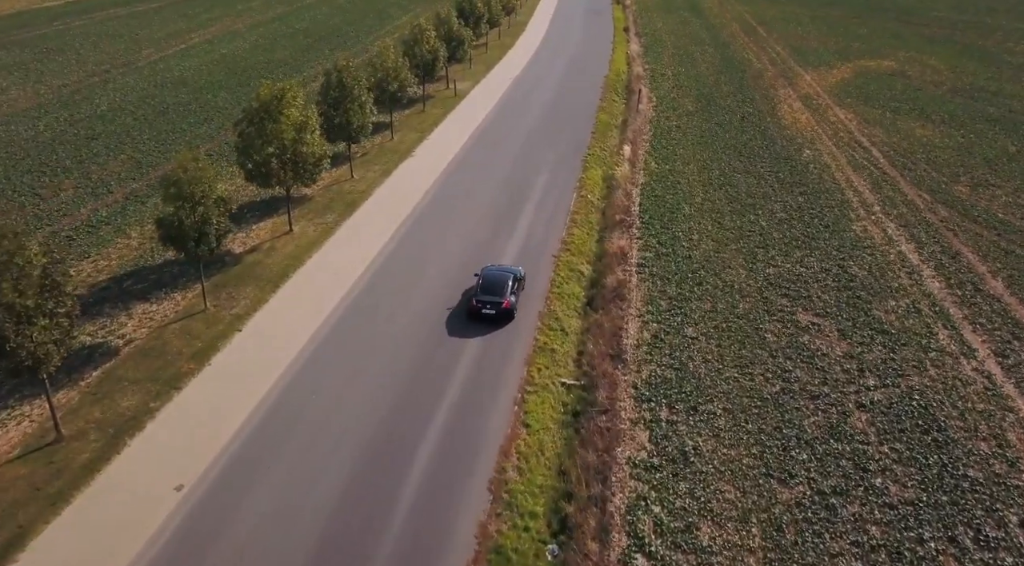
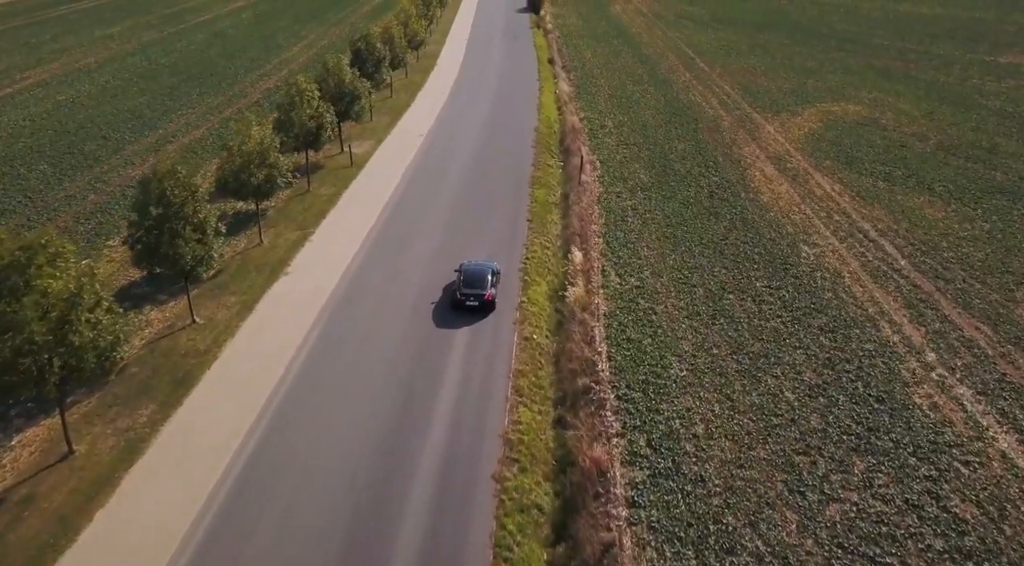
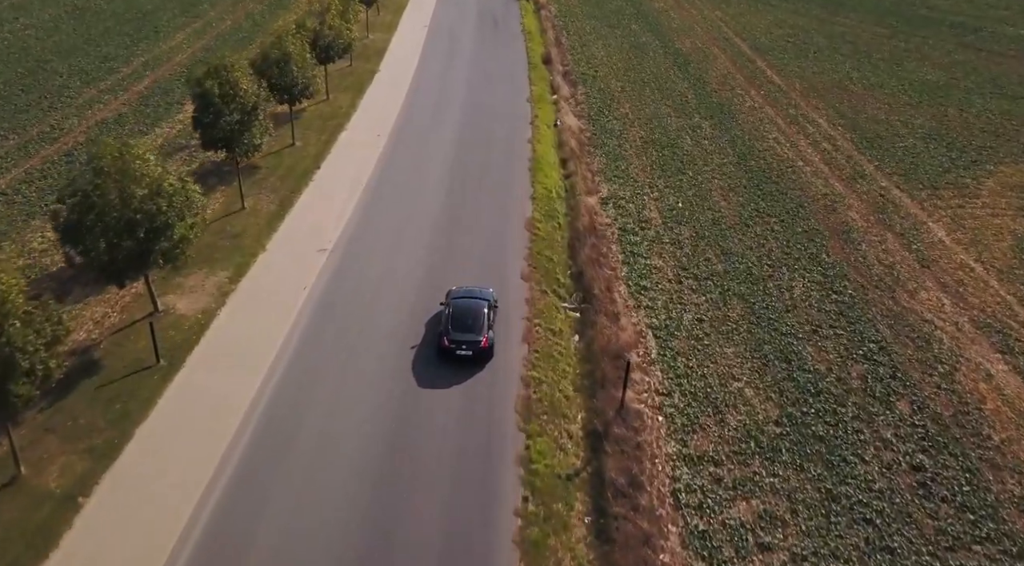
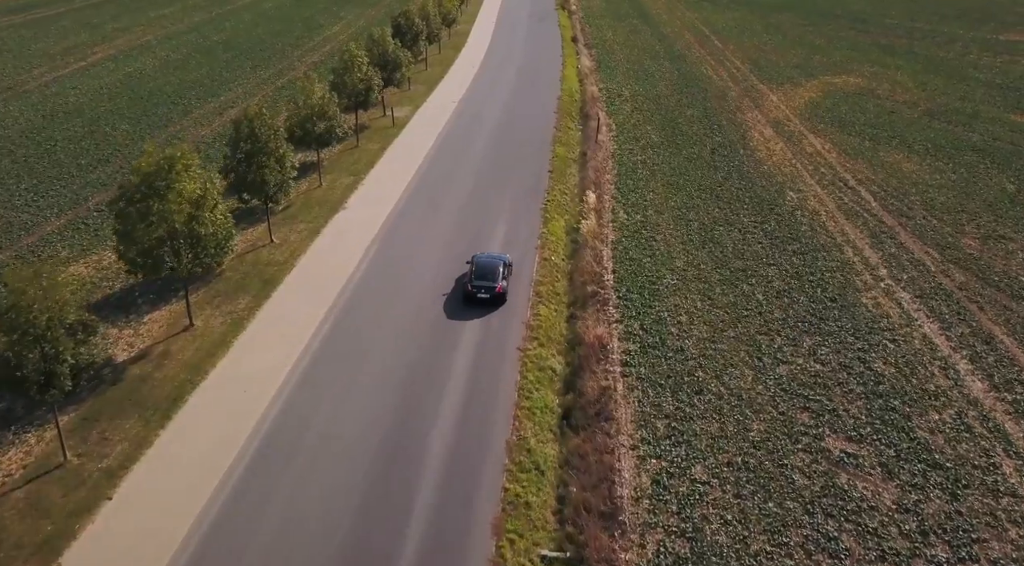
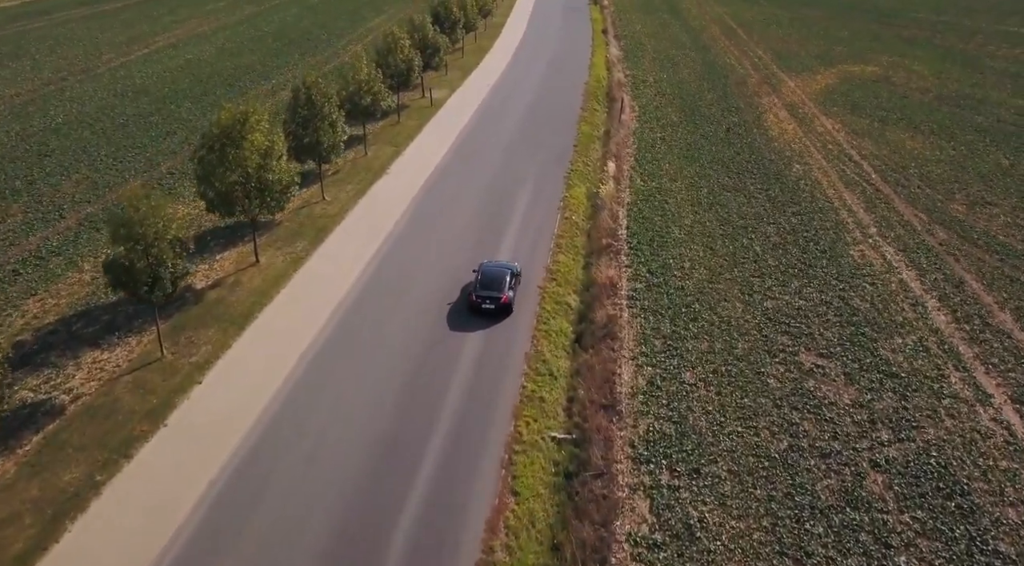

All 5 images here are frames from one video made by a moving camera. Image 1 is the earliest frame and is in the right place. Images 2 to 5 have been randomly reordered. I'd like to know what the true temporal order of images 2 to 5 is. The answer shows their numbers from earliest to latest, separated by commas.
5, 4, 2, 3
